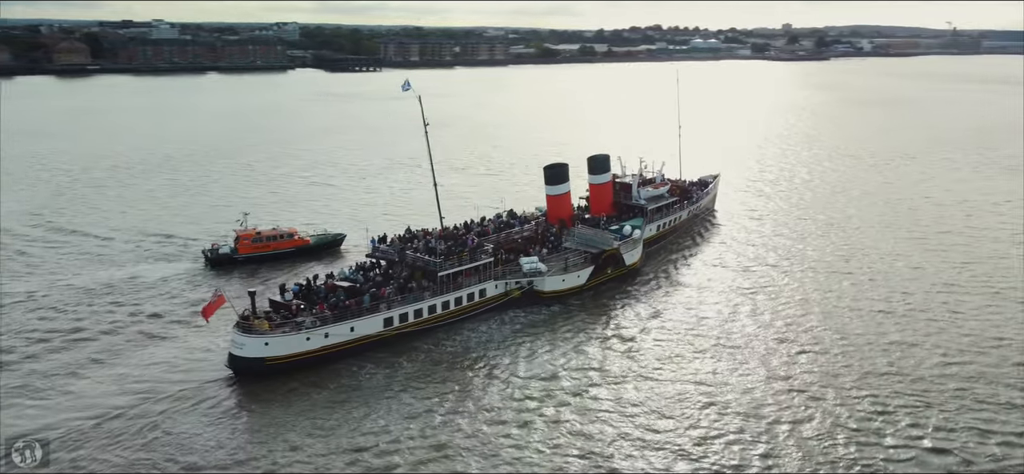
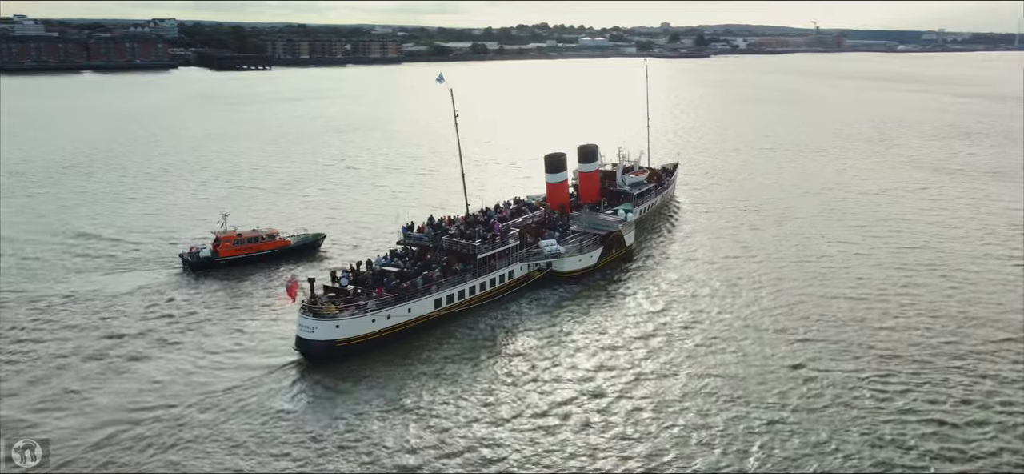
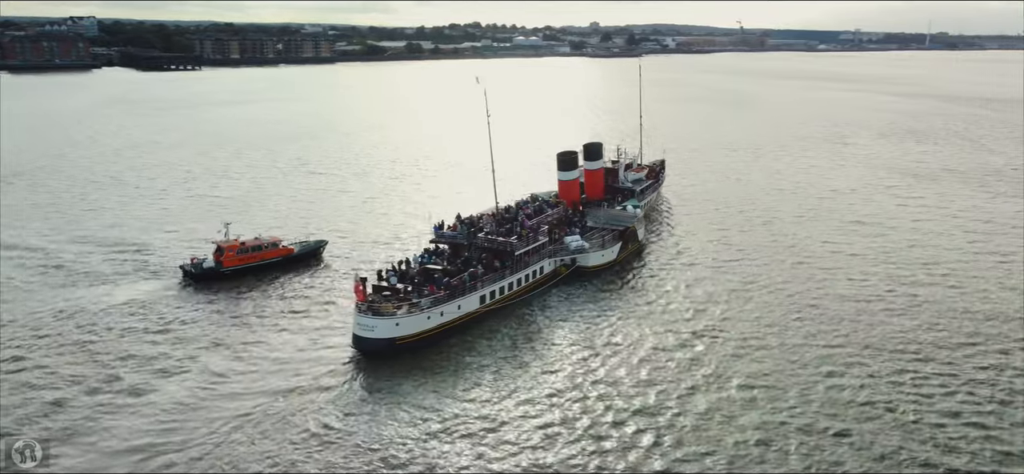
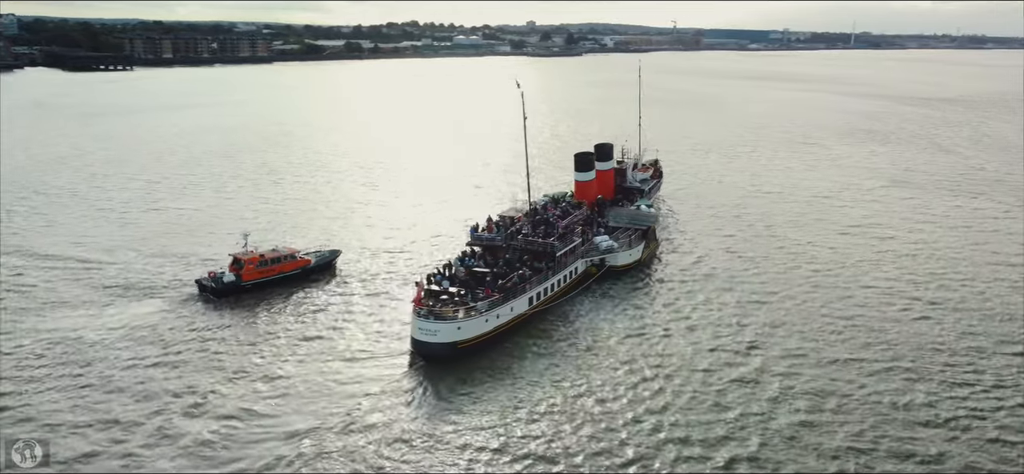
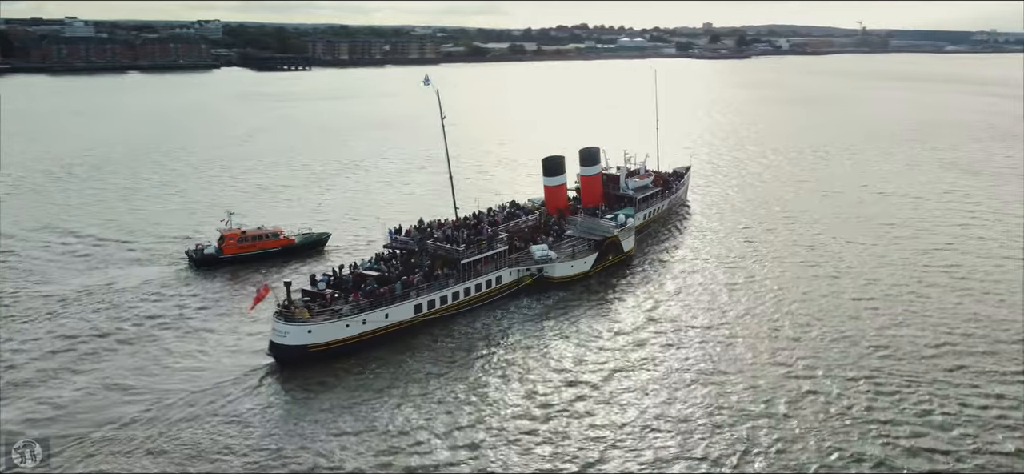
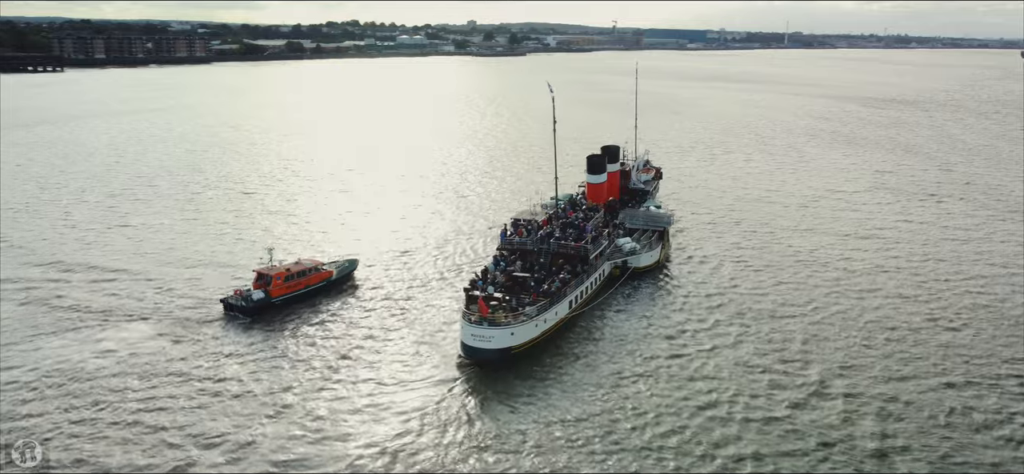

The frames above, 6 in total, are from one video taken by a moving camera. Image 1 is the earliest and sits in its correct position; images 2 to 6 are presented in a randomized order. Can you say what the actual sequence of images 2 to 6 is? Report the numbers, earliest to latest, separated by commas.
5, 2, 3, 4, 6
